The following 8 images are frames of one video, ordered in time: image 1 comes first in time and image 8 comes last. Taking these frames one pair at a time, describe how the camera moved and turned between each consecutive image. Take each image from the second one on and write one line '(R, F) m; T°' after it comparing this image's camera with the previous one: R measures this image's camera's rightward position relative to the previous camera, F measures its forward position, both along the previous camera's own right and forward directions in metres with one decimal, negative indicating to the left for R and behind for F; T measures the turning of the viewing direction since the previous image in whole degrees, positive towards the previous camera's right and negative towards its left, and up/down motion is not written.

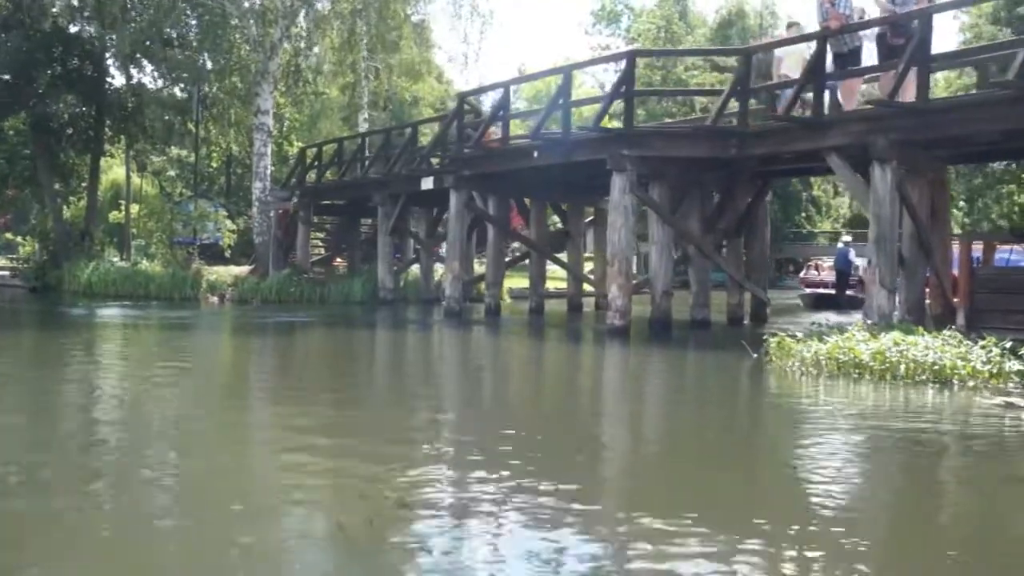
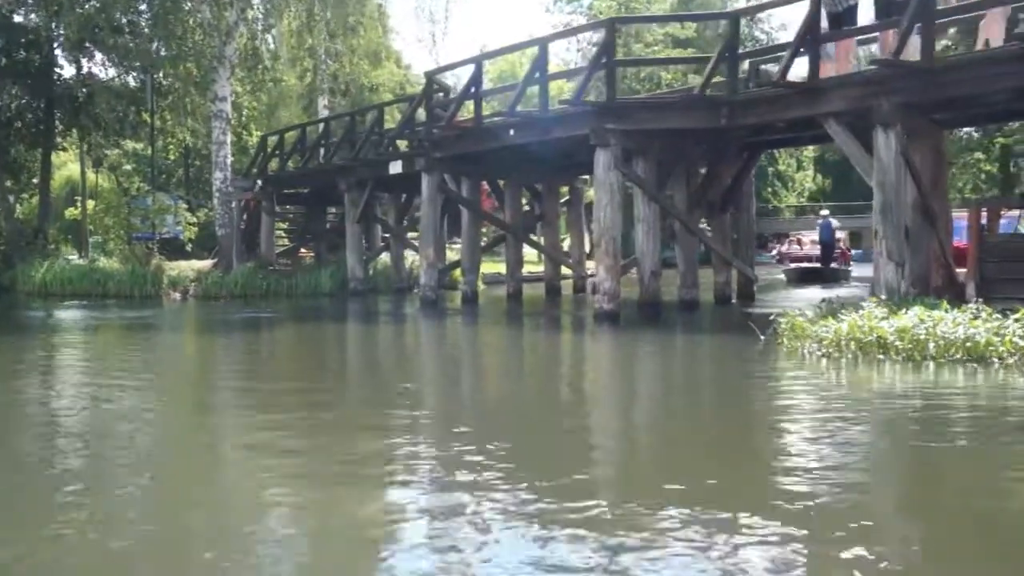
(-0.2, +0.9) m; +2°
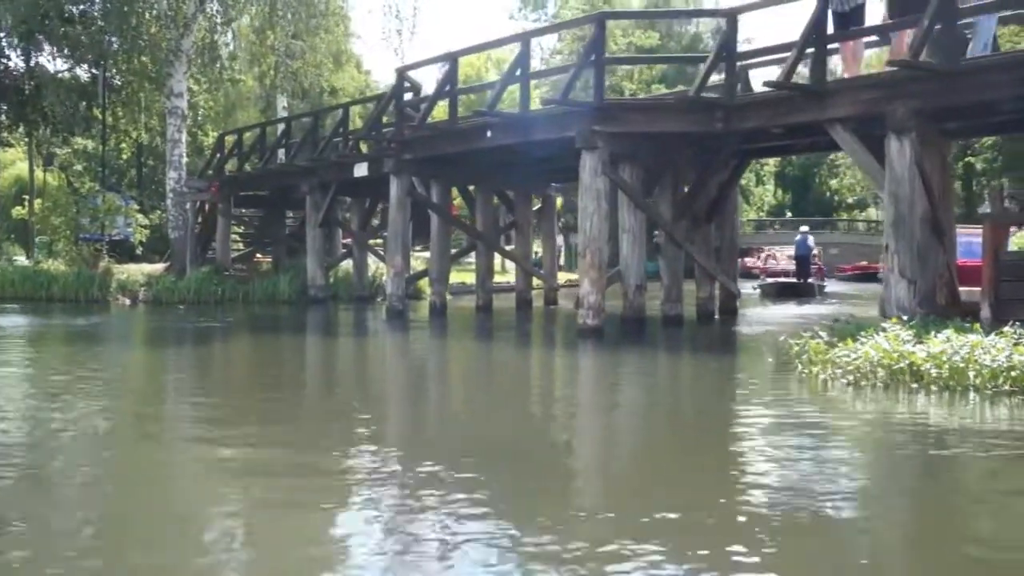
(-0.3, +1.0) m; +2°
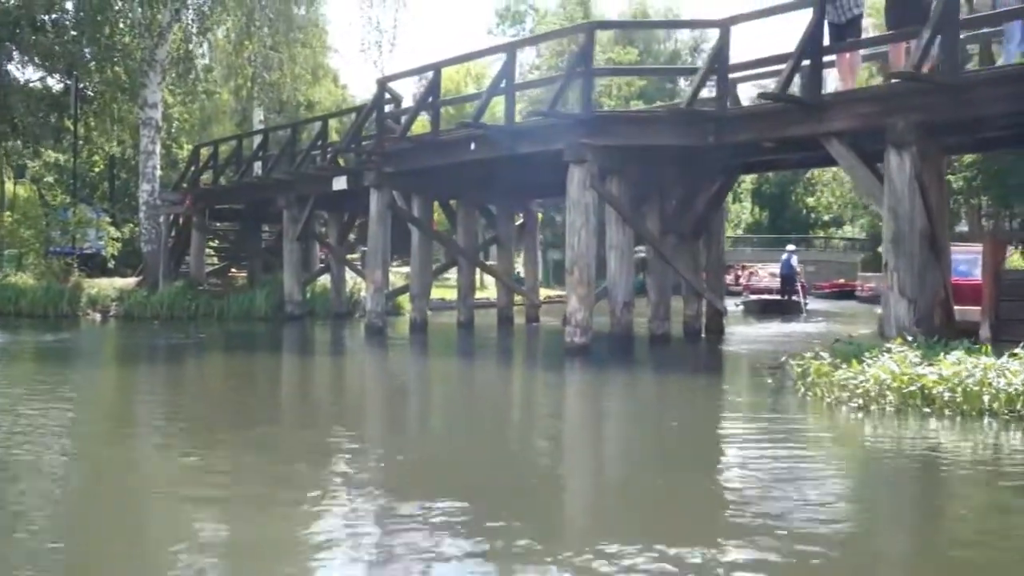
(-0.1, +0.4) m; +1°
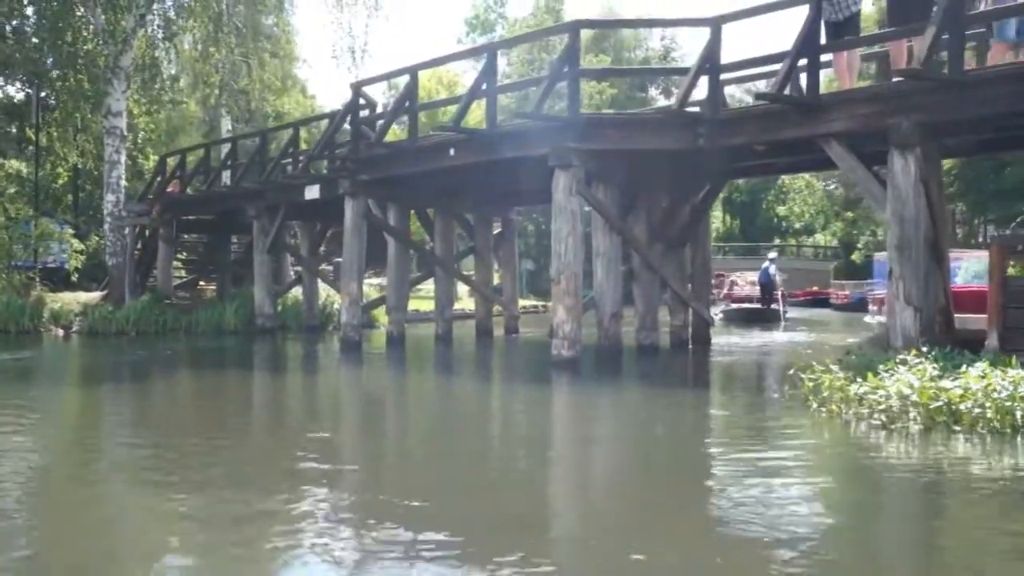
(-0.2, +0.6) m; +1°
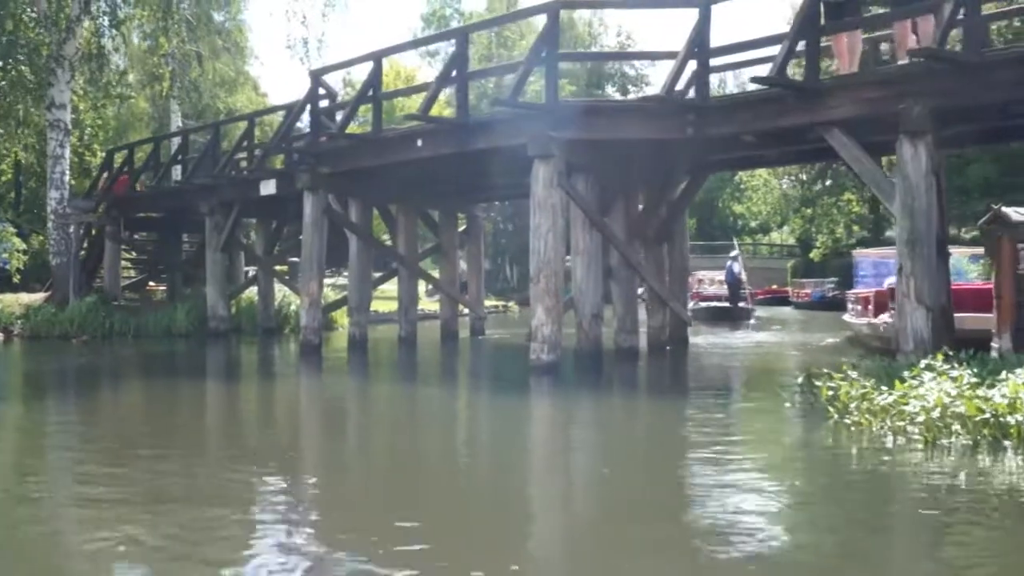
(-0.2, +0.9) m; +2°
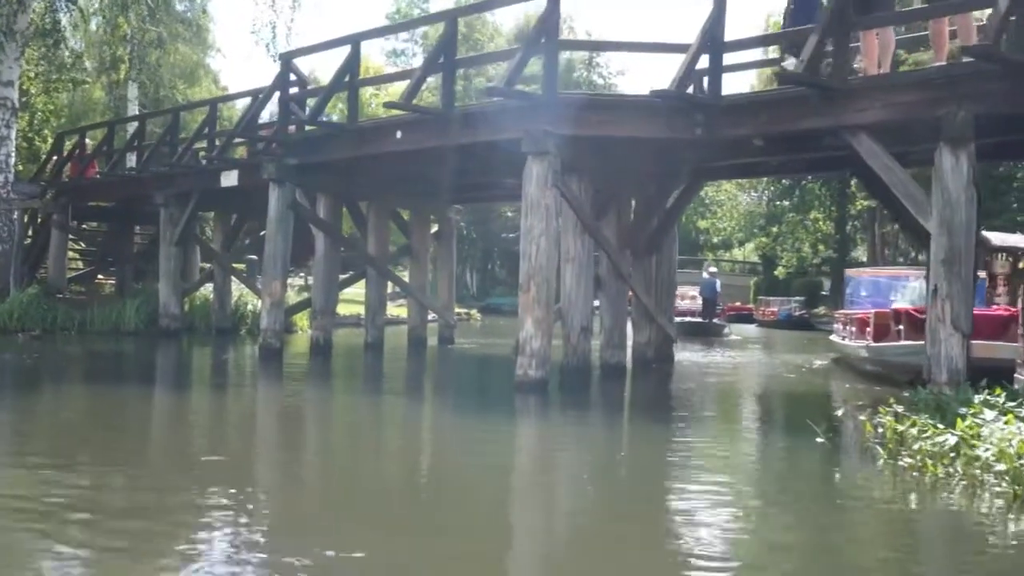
(-0.3, +1.1) m; +2°
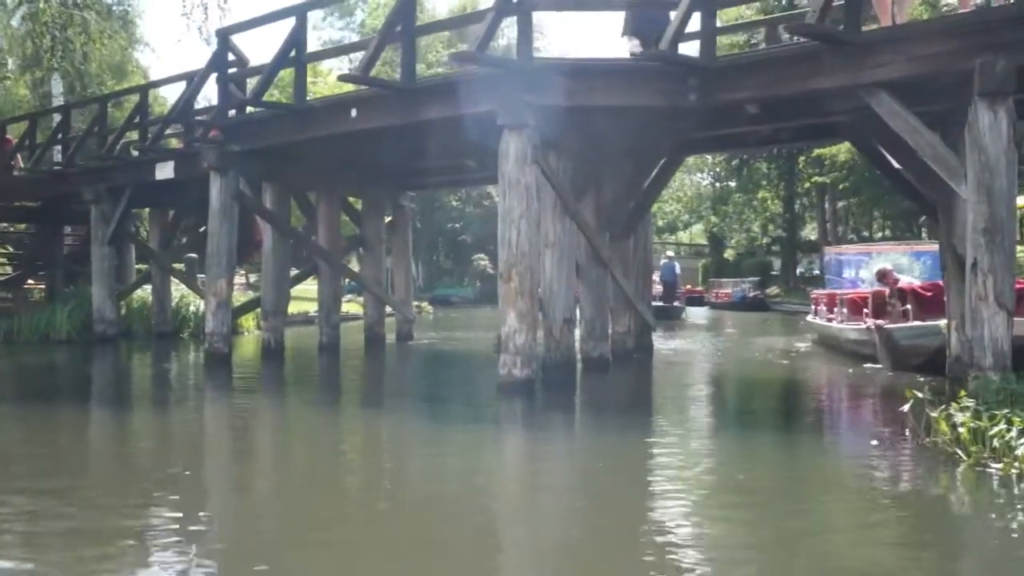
(-0.3, +1.1) m; +3°
